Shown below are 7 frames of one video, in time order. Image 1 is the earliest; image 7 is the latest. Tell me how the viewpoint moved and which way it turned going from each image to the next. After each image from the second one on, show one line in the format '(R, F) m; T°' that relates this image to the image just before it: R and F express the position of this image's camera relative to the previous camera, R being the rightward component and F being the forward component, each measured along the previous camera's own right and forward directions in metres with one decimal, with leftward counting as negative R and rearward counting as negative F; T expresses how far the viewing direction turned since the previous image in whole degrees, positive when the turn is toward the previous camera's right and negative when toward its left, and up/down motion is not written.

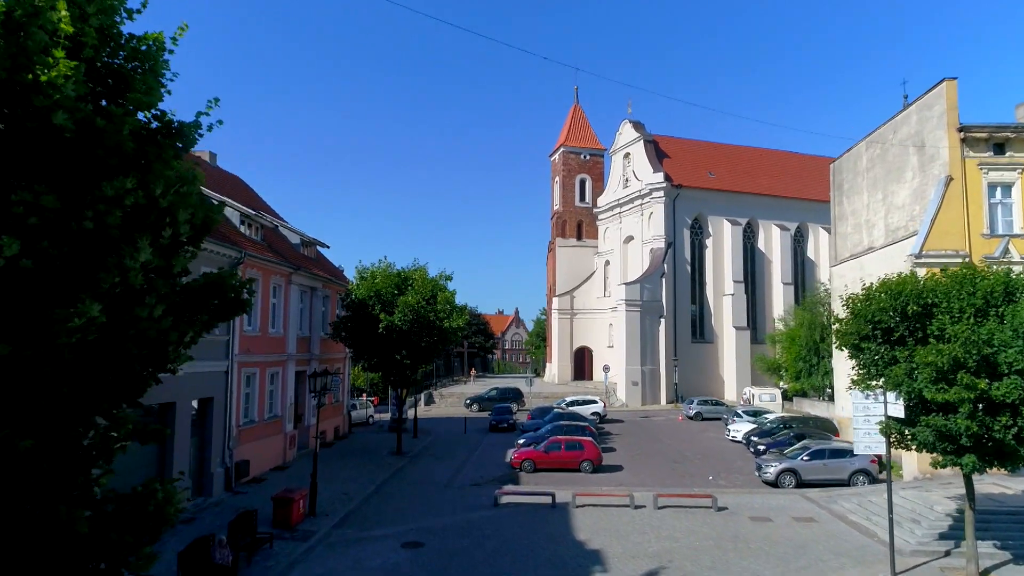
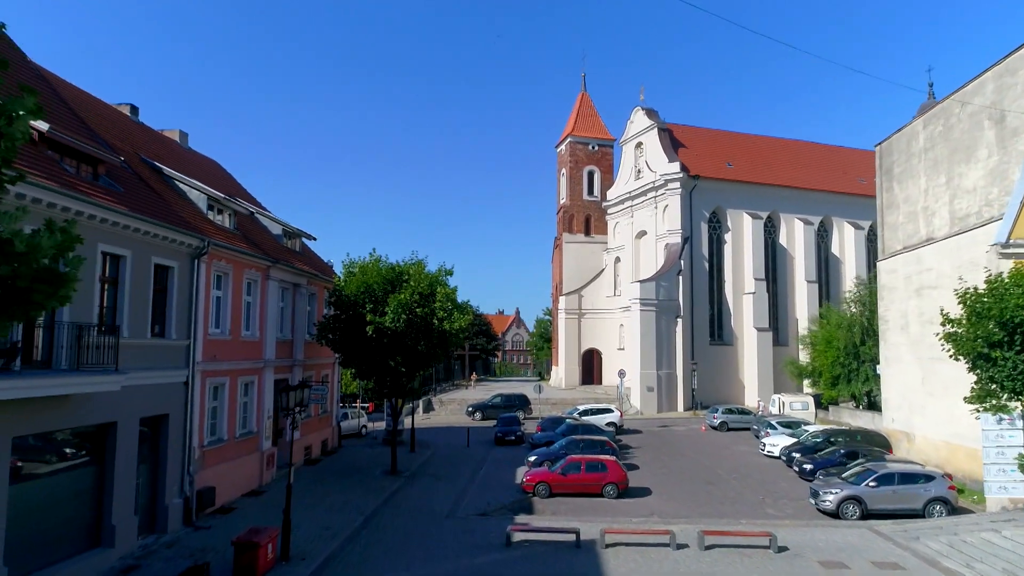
(-0.3, +3.0) m; 0°
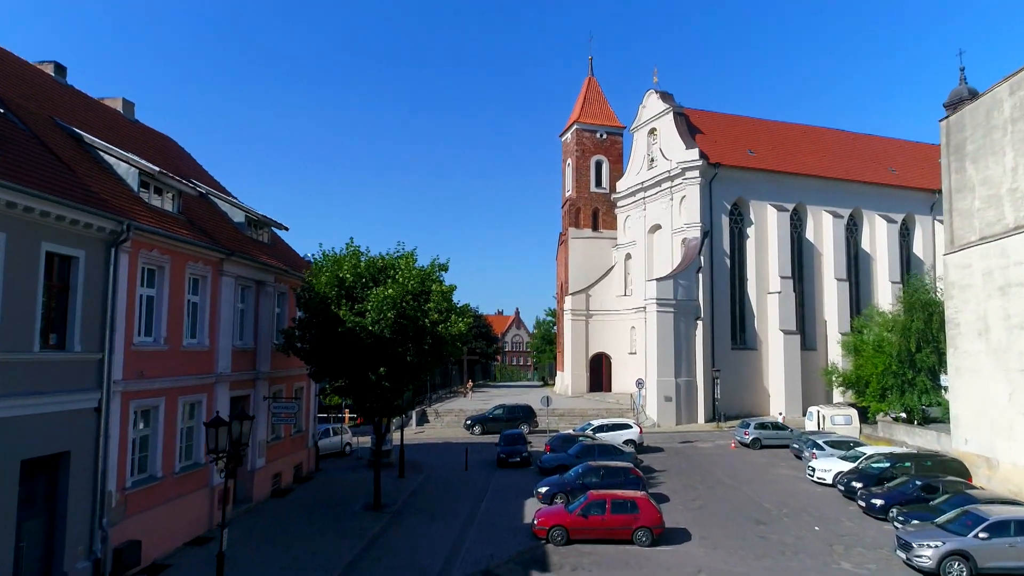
(-0.2, +3.6) m; 0°
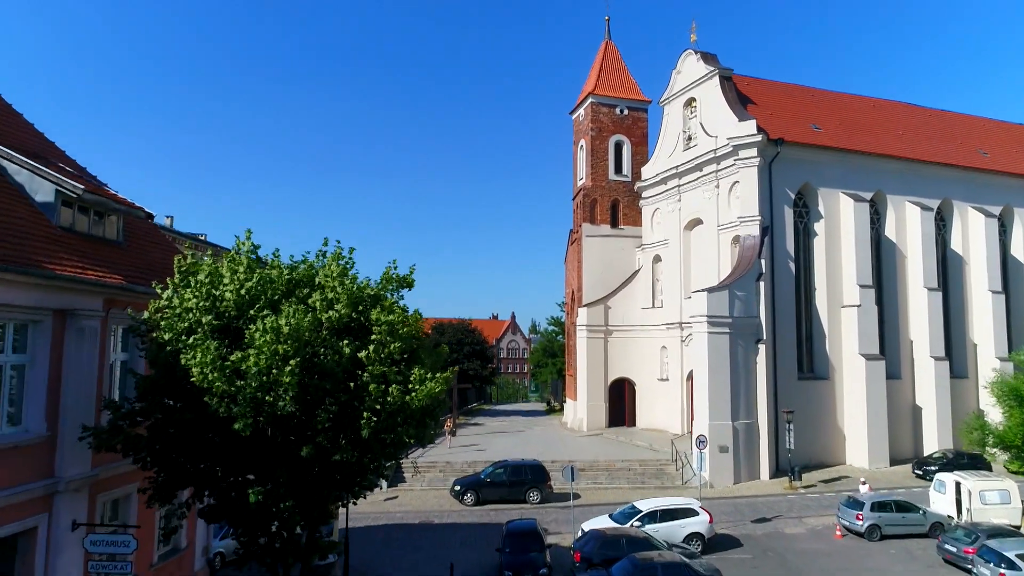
(-0.4, +8.4) m; 0°
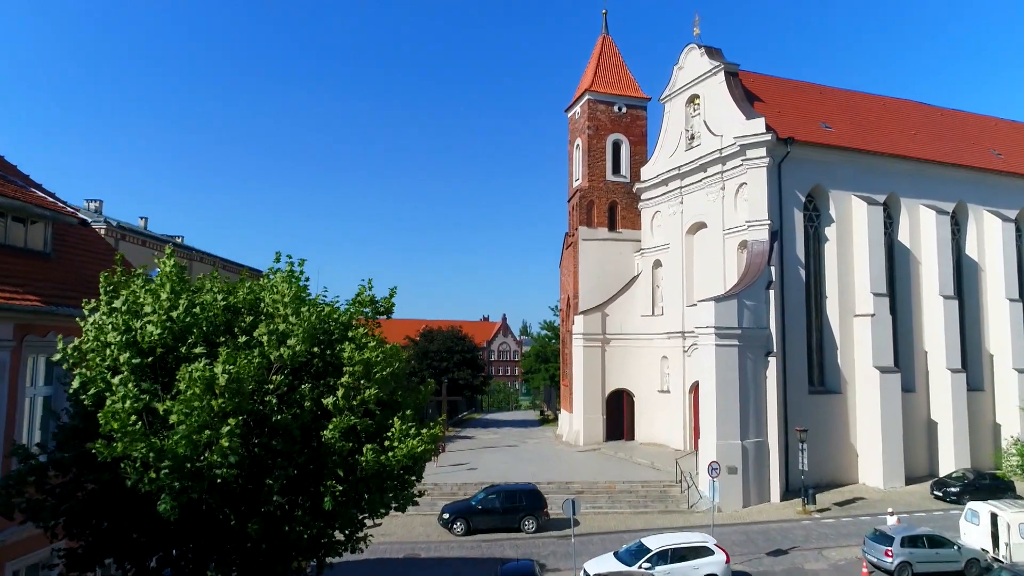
(-0.1, +1.8) m; +1°
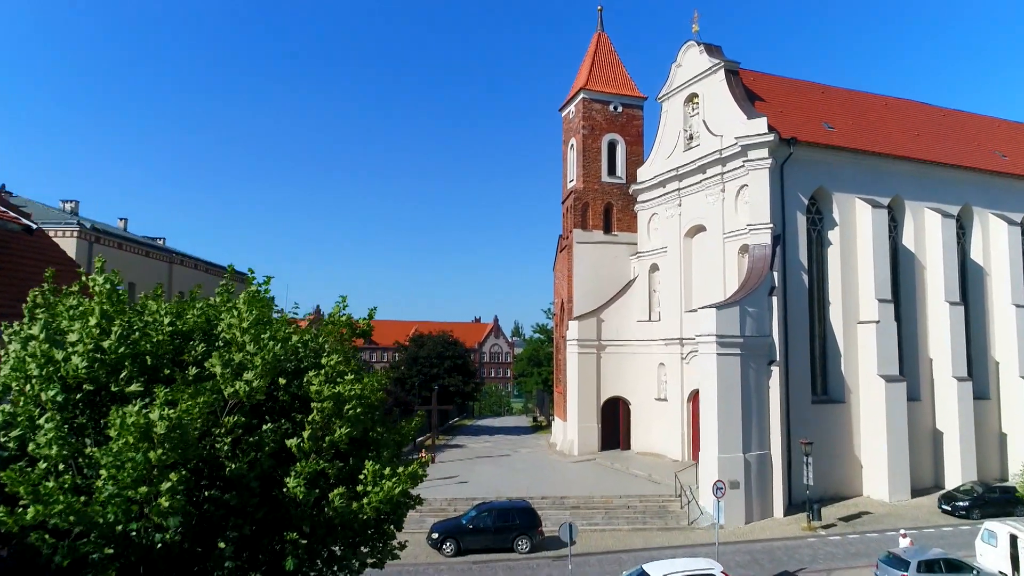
(0.0, +1.0) m; +1°
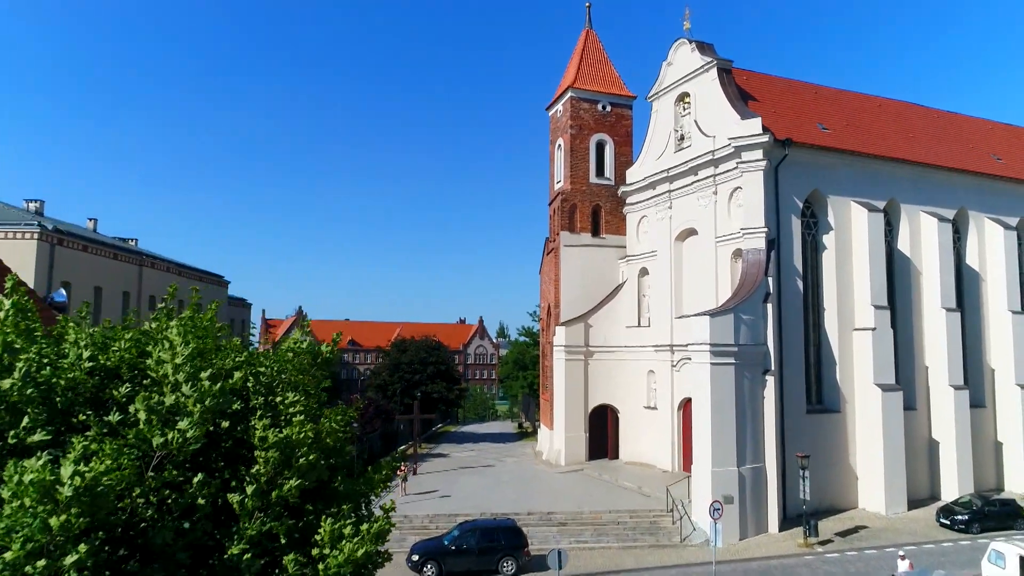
(0.0, +1.0) m; +1°
